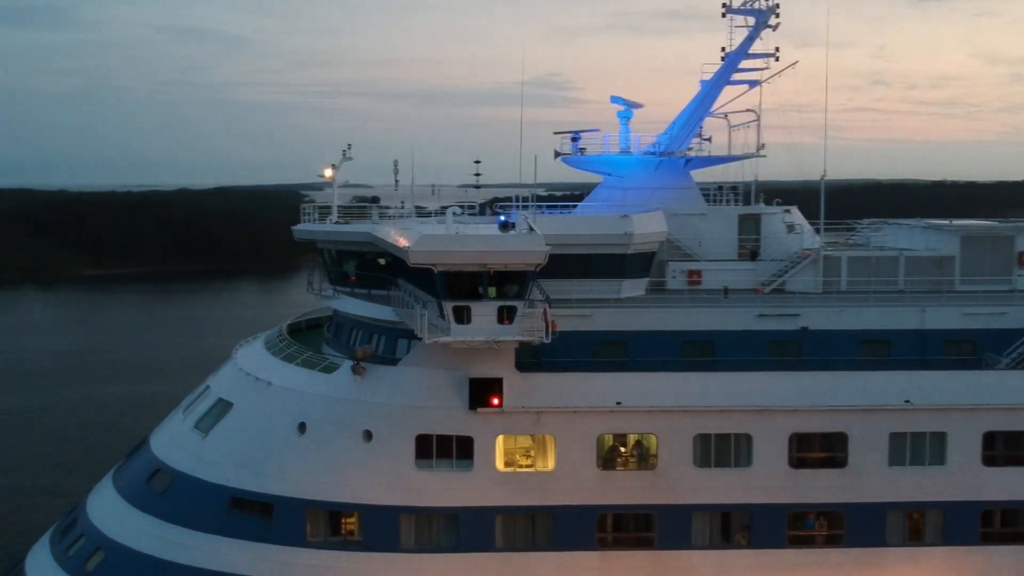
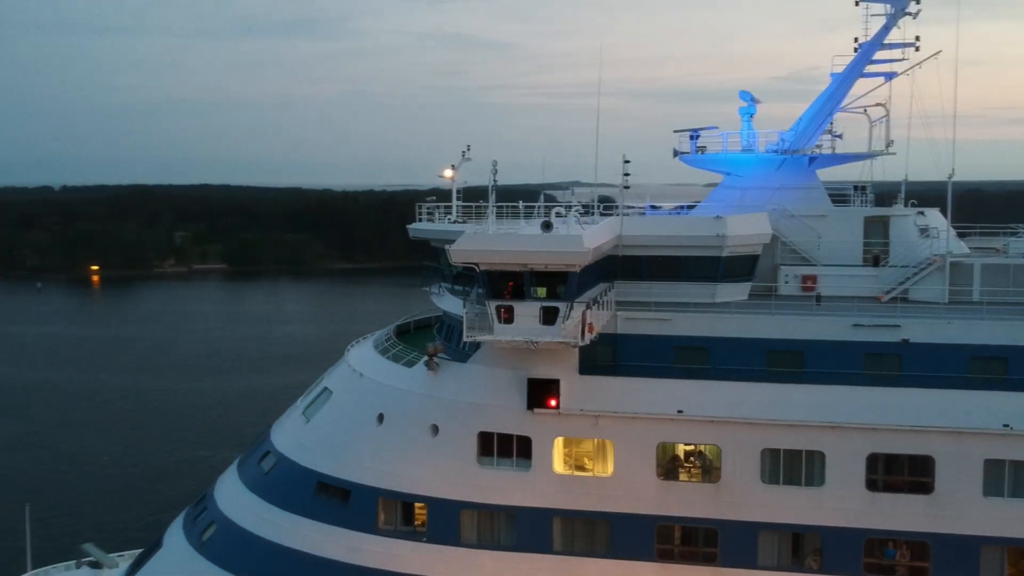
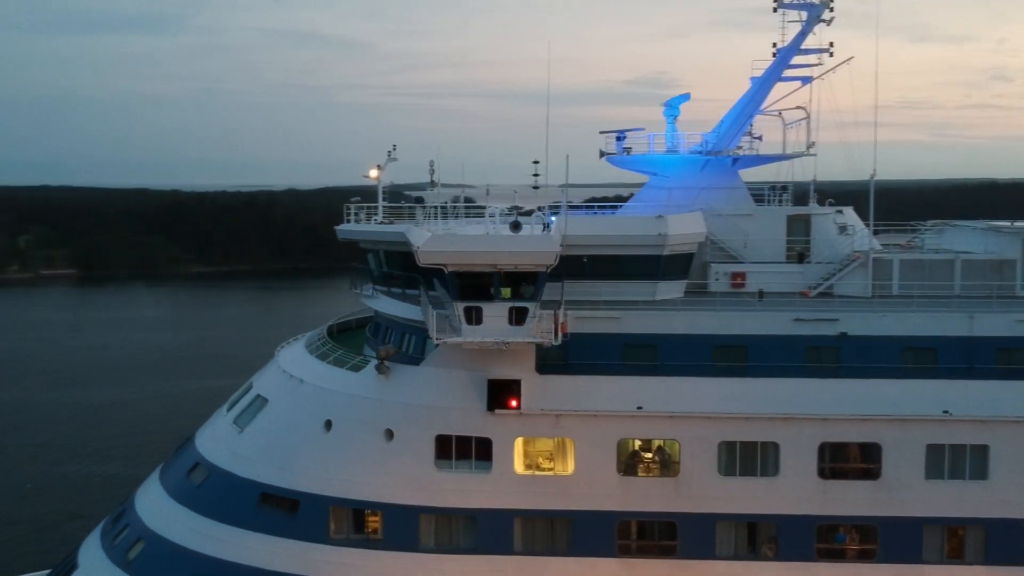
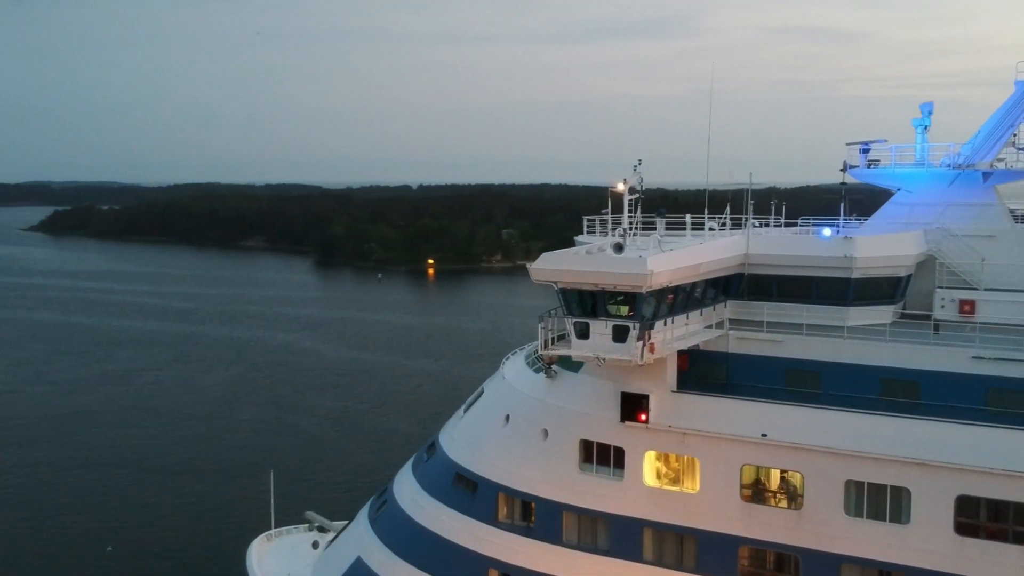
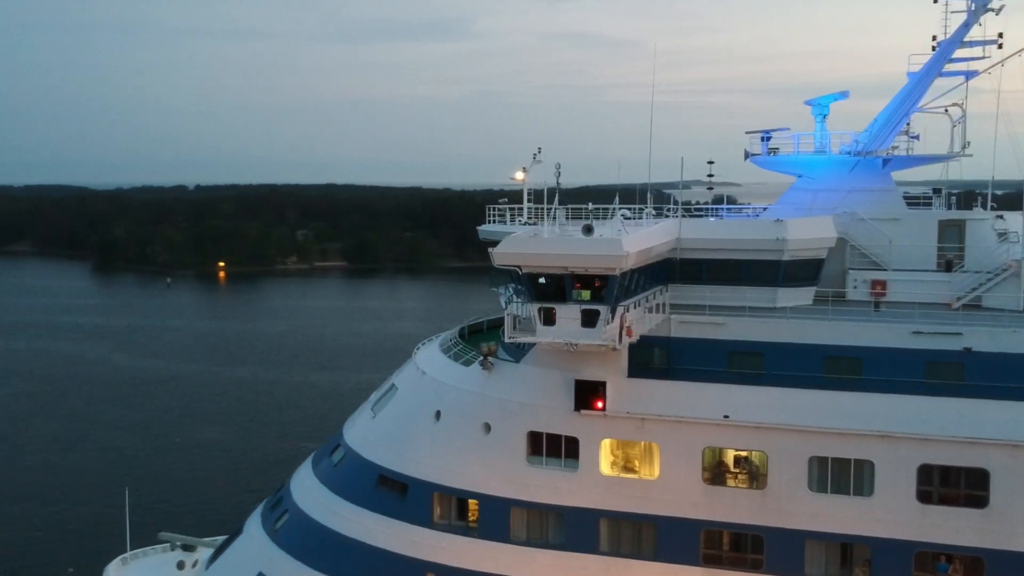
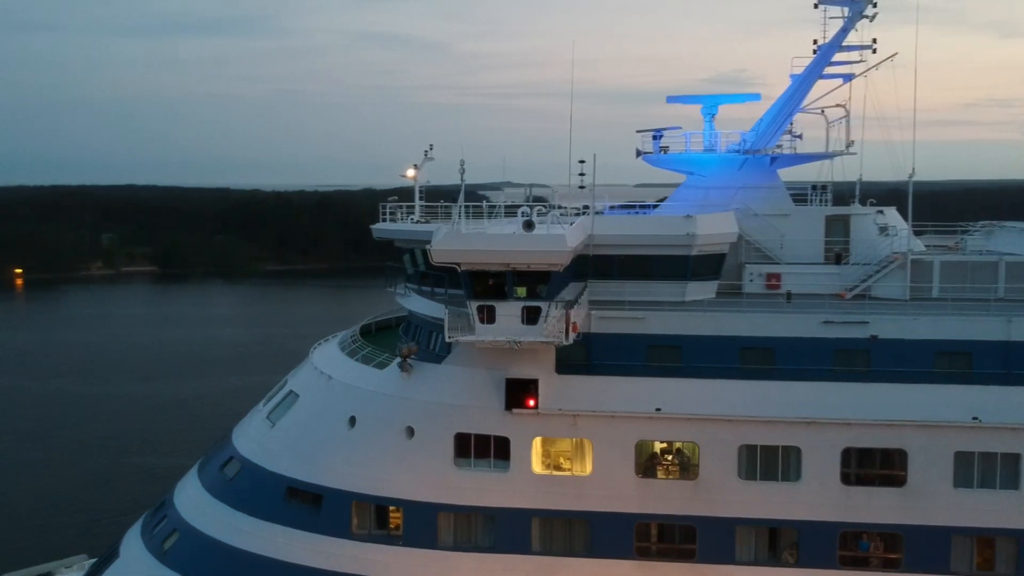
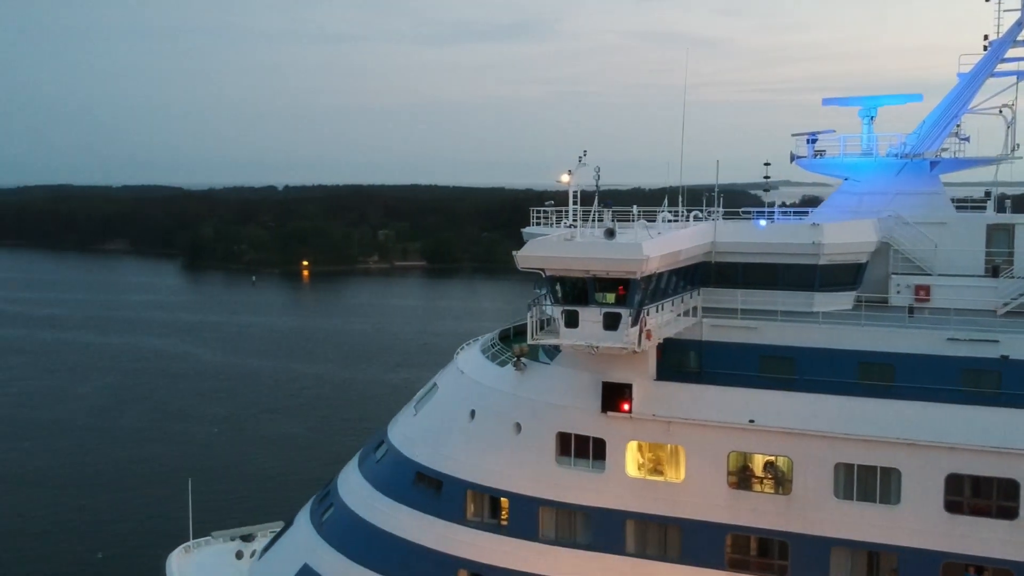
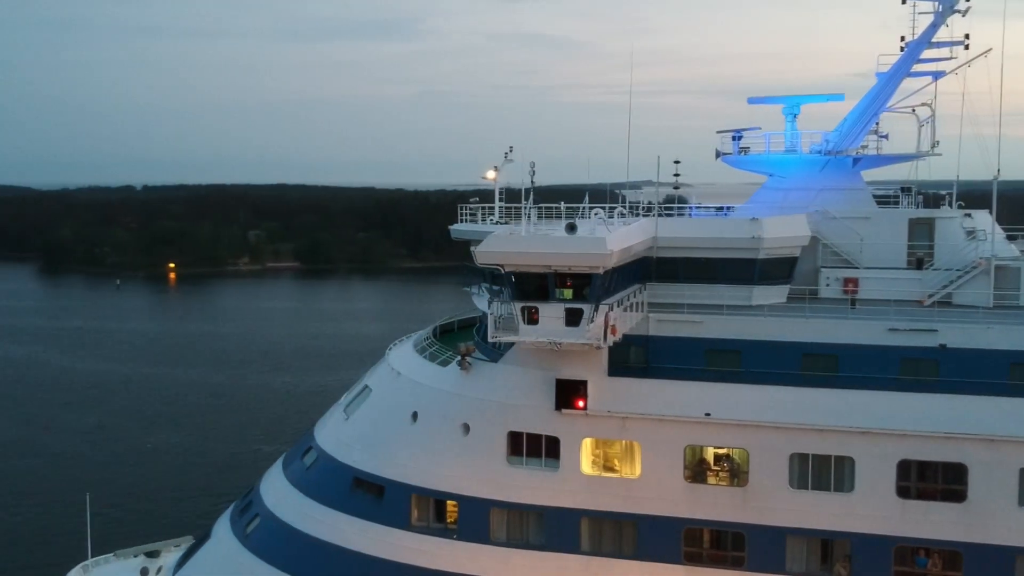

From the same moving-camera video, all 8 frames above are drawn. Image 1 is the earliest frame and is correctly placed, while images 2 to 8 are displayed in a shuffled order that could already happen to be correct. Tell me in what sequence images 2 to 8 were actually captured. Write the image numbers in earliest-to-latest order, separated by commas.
3, 6, 2, 8, 5, 7, 4
